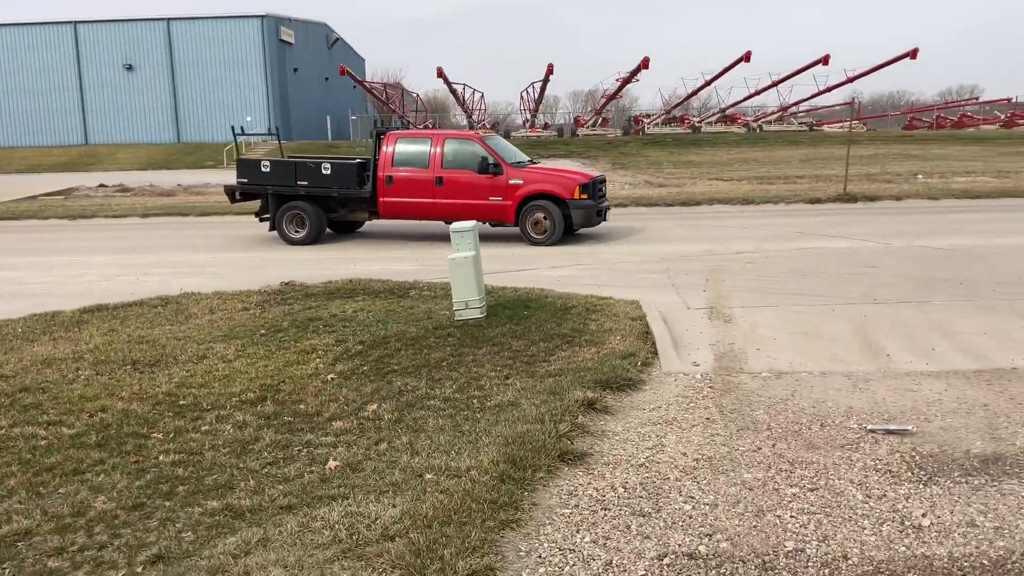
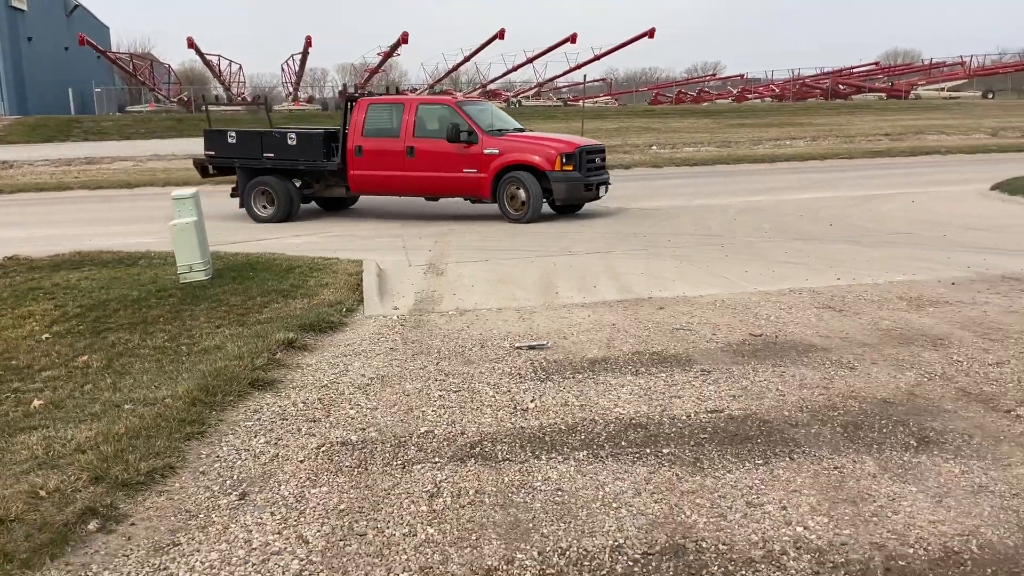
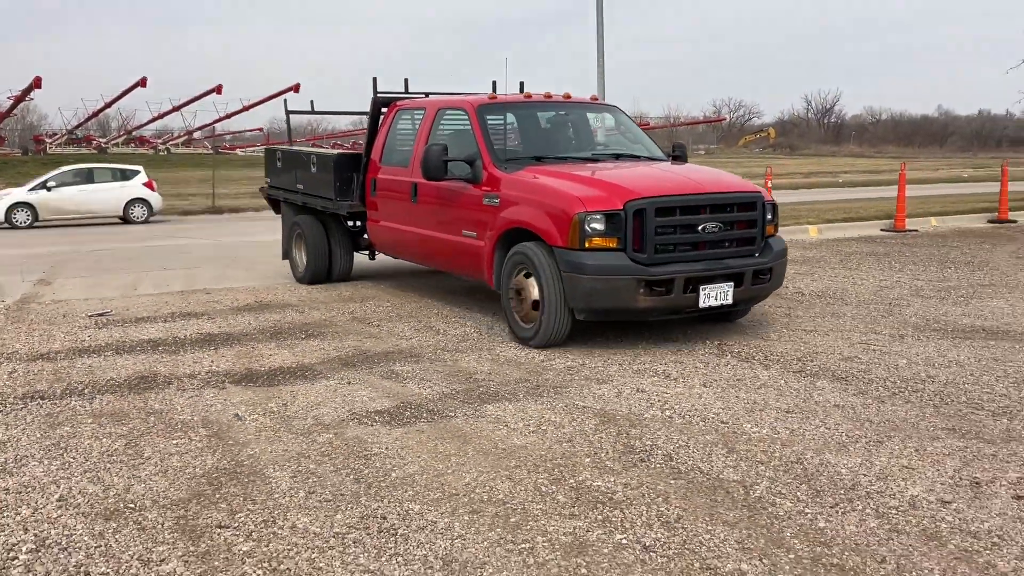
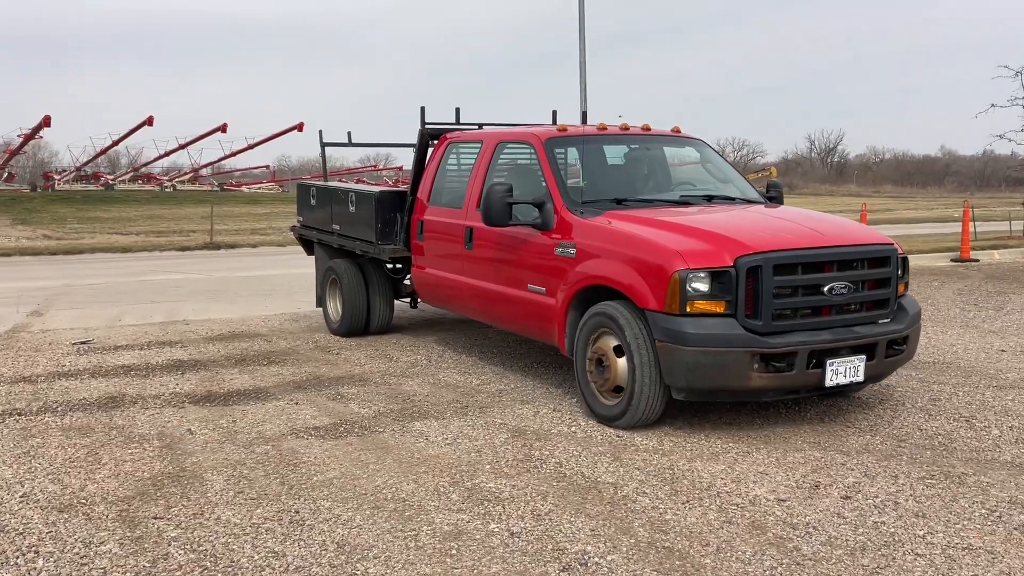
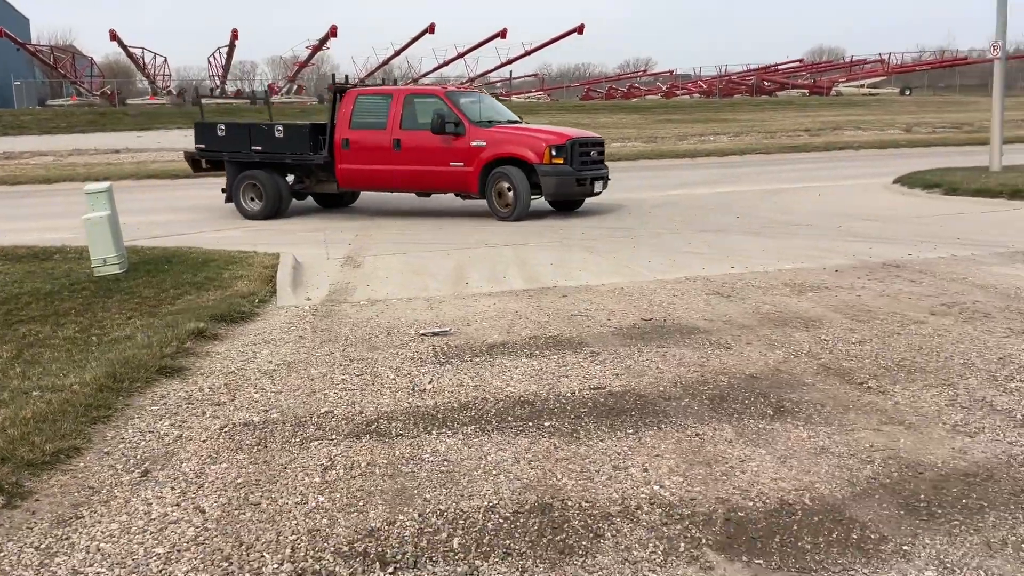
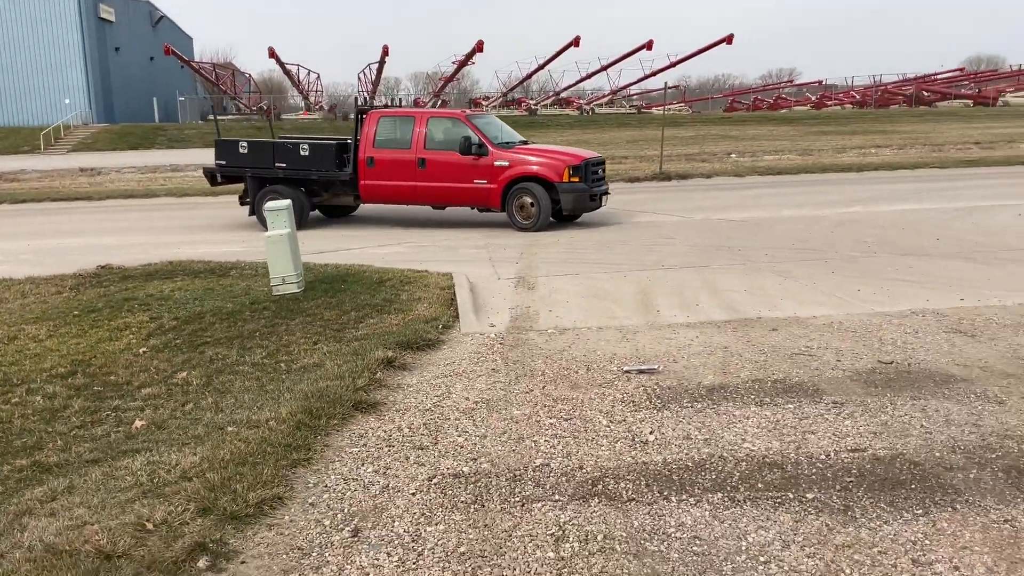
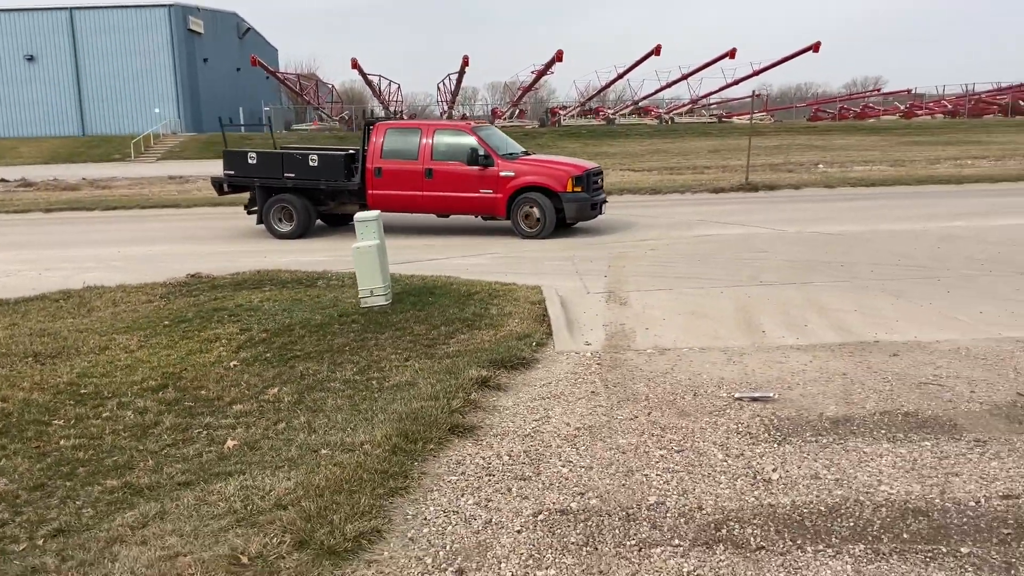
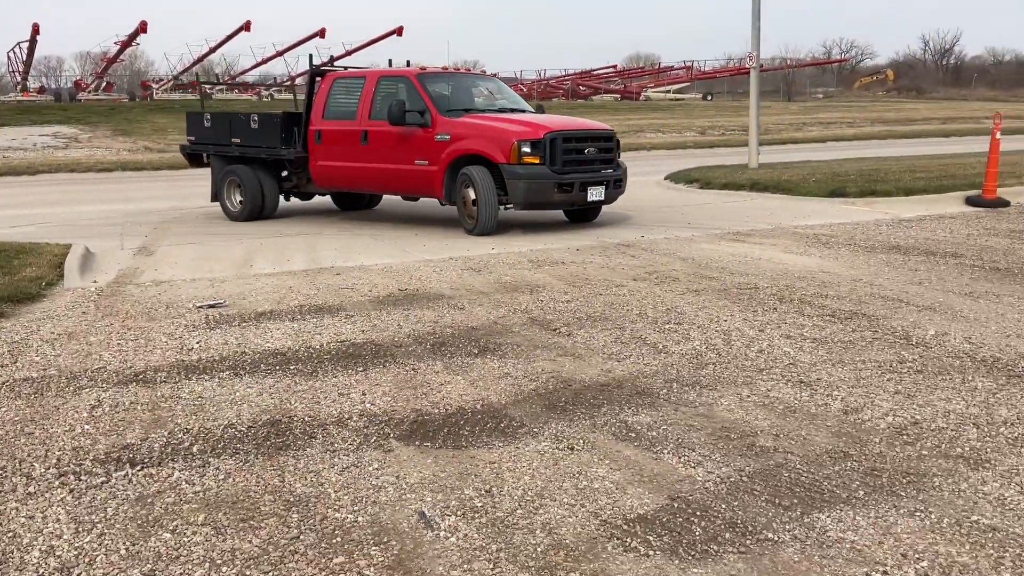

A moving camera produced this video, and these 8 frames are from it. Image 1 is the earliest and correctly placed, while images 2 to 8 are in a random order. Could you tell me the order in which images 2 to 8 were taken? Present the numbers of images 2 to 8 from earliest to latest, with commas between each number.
7, 6, 2, 5, 8, 3, 4
